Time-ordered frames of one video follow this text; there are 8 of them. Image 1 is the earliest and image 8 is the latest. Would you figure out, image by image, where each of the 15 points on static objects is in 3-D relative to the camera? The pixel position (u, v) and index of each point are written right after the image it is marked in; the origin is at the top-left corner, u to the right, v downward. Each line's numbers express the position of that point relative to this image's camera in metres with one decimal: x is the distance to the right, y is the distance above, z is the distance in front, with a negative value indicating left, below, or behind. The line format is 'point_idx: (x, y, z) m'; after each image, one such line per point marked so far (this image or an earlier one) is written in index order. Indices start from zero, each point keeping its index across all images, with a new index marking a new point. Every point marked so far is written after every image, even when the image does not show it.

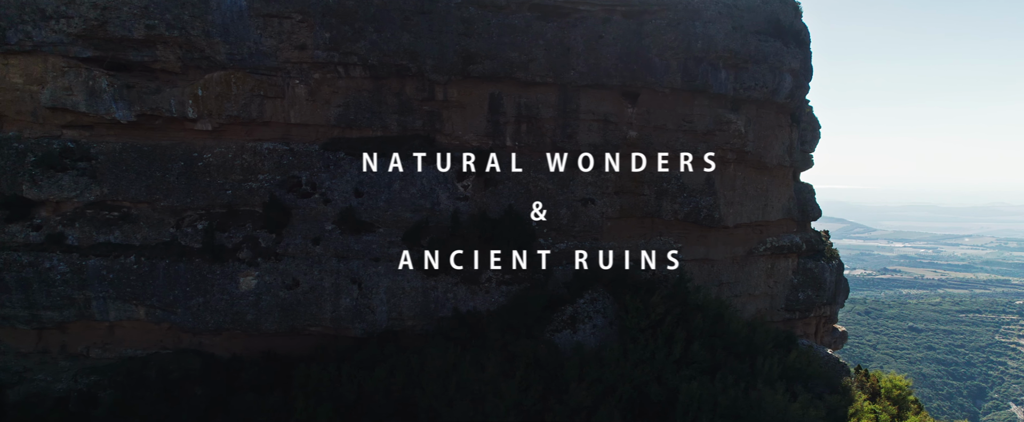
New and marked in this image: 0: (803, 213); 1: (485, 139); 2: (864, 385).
0: (+7.6, 0.0, +16.8) m
1: (-0.5, +1.4, +13.3) m
2: (+6.3, -3.1, +11.6) m
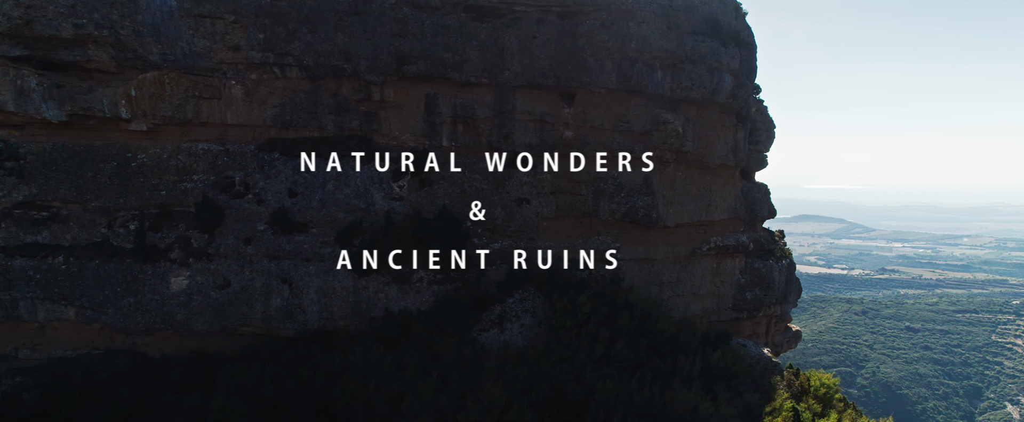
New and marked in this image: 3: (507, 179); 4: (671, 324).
0: (+6.3, 0.0, +16.9) m
1: (-1.8, +1.4, +13.3) m
2: (+5.1, -3.1, +11.7) m
3: (-0.2, +0.7, +13.4) m
4: (+2.9, -2.0, +11.7) m
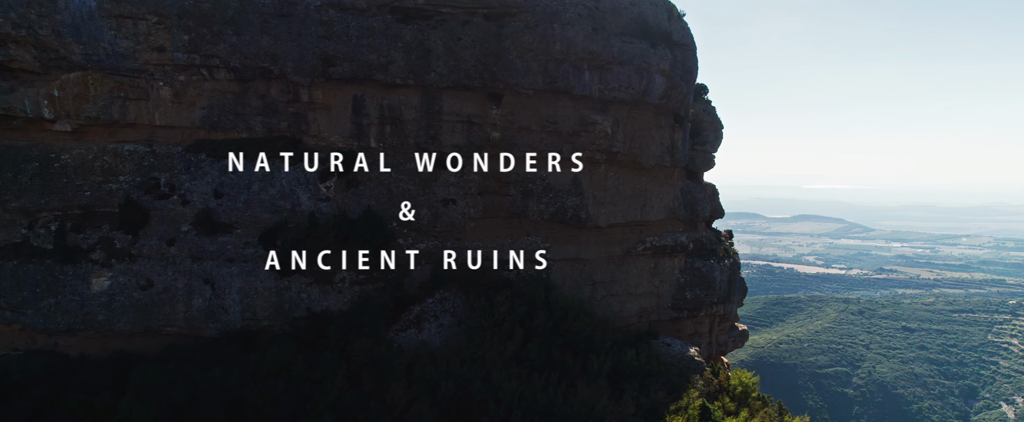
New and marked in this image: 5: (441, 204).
0: (+4.8, 0.0, +17.1) m
1: (-3.3, +1.4, +13.4) m
2: (+3.6, -3.1, +11.8) m
3: (-1.7, +0.6, +13.5) m
4: (+1.4, -2.0, +11.8) m
5: (-1.5, +0.1, +13.5) m
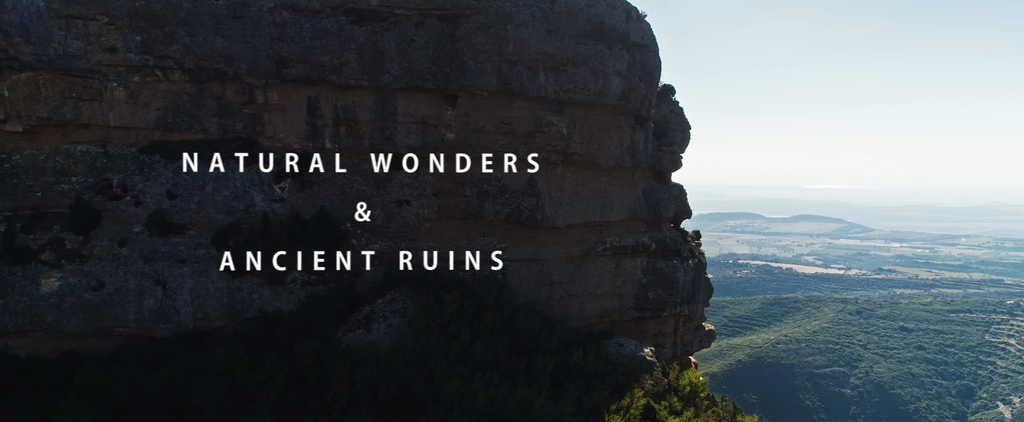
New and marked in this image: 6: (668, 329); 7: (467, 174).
0: (+3.9, -0.1, +17.2) m
1: (-4.2, +1.4, +13.4) m
2: (+2.7, -3.1, +11.9) m
3: (-2.6, +0.6, +13.5) m
4: (+0.5, -2.1, +11.9) m
5: (-2.4, +0.1, +13.5) m
6: (+4.3, -3.2, +17.8) m
7: (-1.0, +0.8, +13.8) m
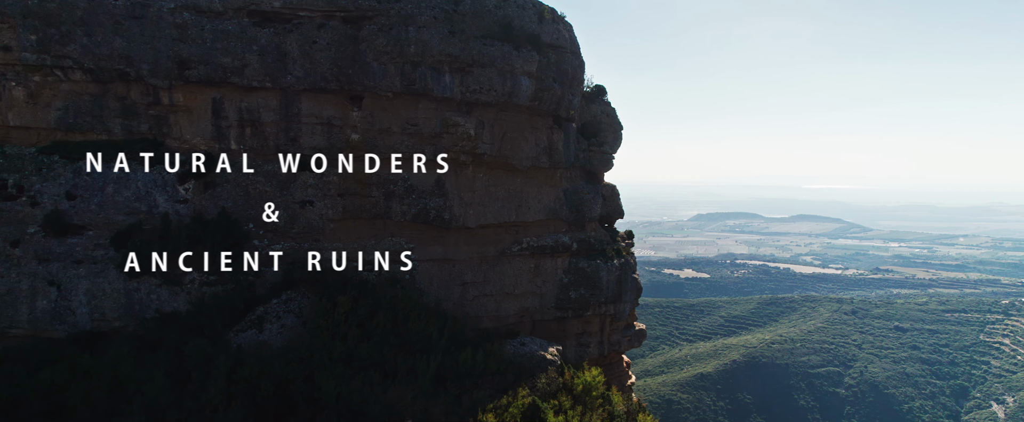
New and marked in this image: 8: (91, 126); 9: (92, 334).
0: (+1.8, -0.1, +17.3) m
1: (-6.2, +1.4, +13.4) m
2: (+0.7, -3.1, +12.0) m
3: (-4.6, +0.6, +13.6) m
4: (-1.5, -2.1, +12.0) m
5: (-4.4, +0.1, +13.6) m
6: (+2.2, -3.2, +18.0) m
7: (-2.9, +0.8, +13.9) m
8: (-8.5, +1.7, +13.1) m
9: (-7.9, -2.3, +12.3) m
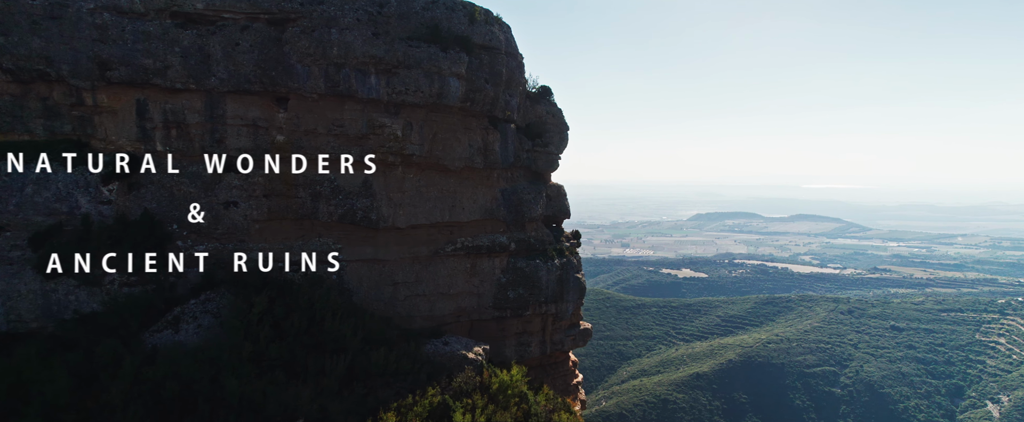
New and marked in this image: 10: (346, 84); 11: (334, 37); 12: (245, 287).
0: (+0.2, -0.1, +17.4) m
1: (-7.8, +1.4, +13.4) m
2: (-0.8, -3.2, +12.1) m
3: (-6.1, +0.6, +13.6) m
4: (-3.0, -2.1, +12.1) m
5: (-6.0, +0.1, +13.6) m
6: (+0.6, -3.2, +18.1) m
7: (-4.5, +0.8, +13.9) m
8: (-10.0, +1.7, +13.1) m
9: (-9.5, -2.4, +12.3) m
10: (-3.4, +2.6, +13.6) m
11: (-3.6, +3.6, +13.5) m
12: (-5.3, -1.6, +13.3) m
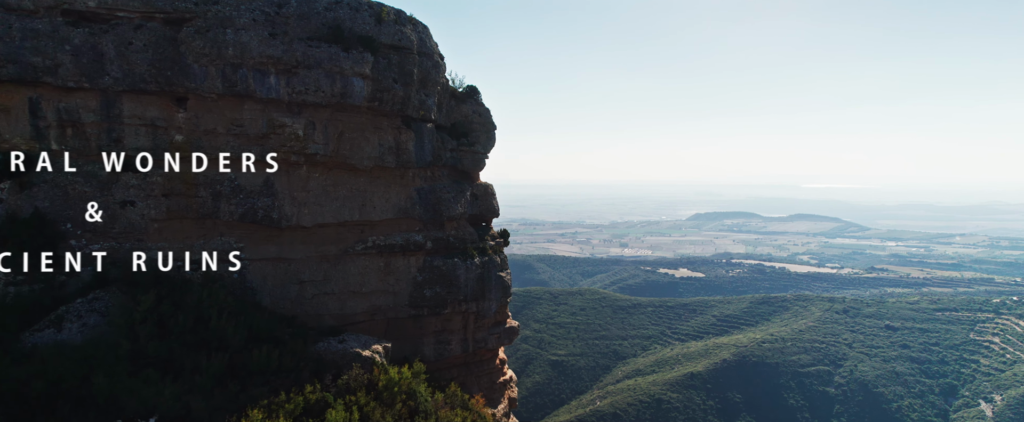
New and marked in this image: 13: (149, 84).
0: (-2.1, 0.0, +17.6) m
1: (-9.9, +1.4, +13.4) m
2: (-2.9, -3.1, +12.3) m
3: (-8.3, +0.6, +13.6) m
4: (-5.1, -2.1, +12.2) m
5: (-8.1, +0.1, +13.6) m
6: (-1.7, -3.2, +18.3) m
7: (-6.7, +0.8, +13.9) m
8: (-12.1, +1.7, +13.0) m
9: (-11.6, -2.3, +12.2) m
10: (-5.6, +2.7, +13.7) m
11: (-5.7, +3.6, +13.5) m
12: (-7.4, -1.5, +13.4) m
13: (-7.4, +2.6, +13.4) m
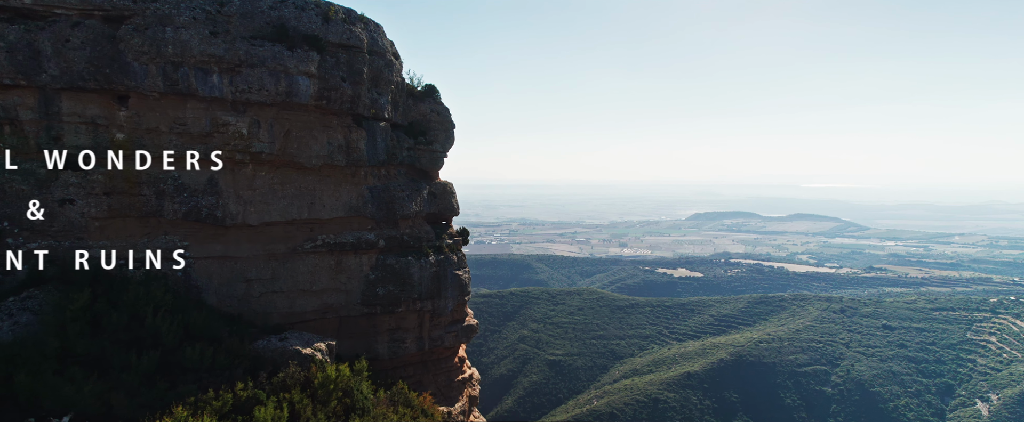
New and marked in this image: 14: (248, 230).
0: (-3.3, 0.0, +17.6) m
1: (-11.1, +1.4, +13.3) m
2: (-4.1, -3.1, +12.3) m
3: (-9.5, +0.7, +13.5) m
4: (-6.3, -2.0, +12.2) m
5: (-9.3, +0.2, +13.5) m
6: (-3.0, -3.1, +18.3) m
7: (-7.9, +0.8, +13.9) m
8: (-13.4, +1.7, +12.9) m
9: (-12.8, -2.3, +12.1) m
10: (-6.8, +2.7, +13.7) m
11: (-7.0, +3.6, +13.5) m
12: (-8.6, -1.5, +13.3) m
13: (-8.6, +2.6, +13.3) m
14: (-6.0, -0.4, +15.0) m
